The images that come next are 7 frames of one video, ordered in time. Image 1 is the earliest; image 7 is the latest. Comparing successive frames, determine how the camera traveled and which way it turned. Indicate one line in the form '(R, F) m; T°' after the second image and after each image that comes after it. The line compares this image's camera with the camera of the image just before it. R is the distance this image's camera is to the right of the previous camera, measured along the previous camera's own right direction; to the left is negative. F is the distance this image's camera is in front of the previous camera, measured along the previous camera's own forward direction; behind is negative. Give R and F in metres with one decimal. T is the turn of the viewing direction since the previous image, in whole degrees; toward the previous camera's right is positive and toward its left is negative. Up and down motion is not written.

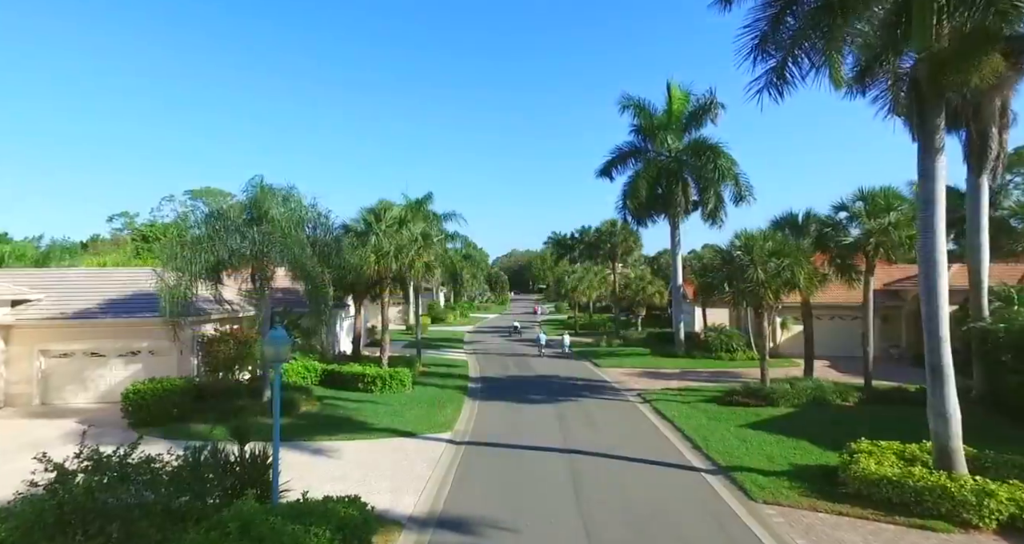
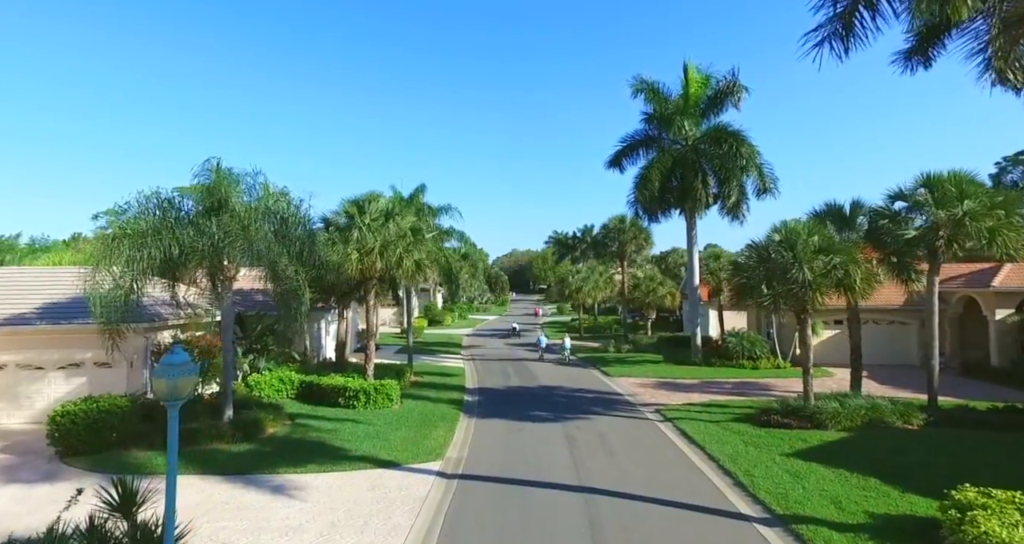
(0.0, +2.4) m; 0°
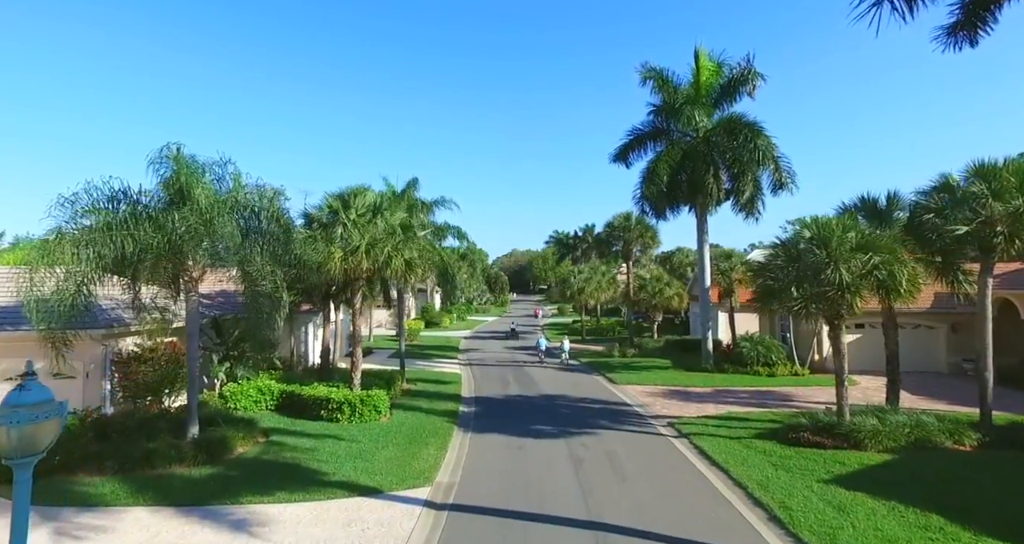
(0.0, +1.5) m; 0°
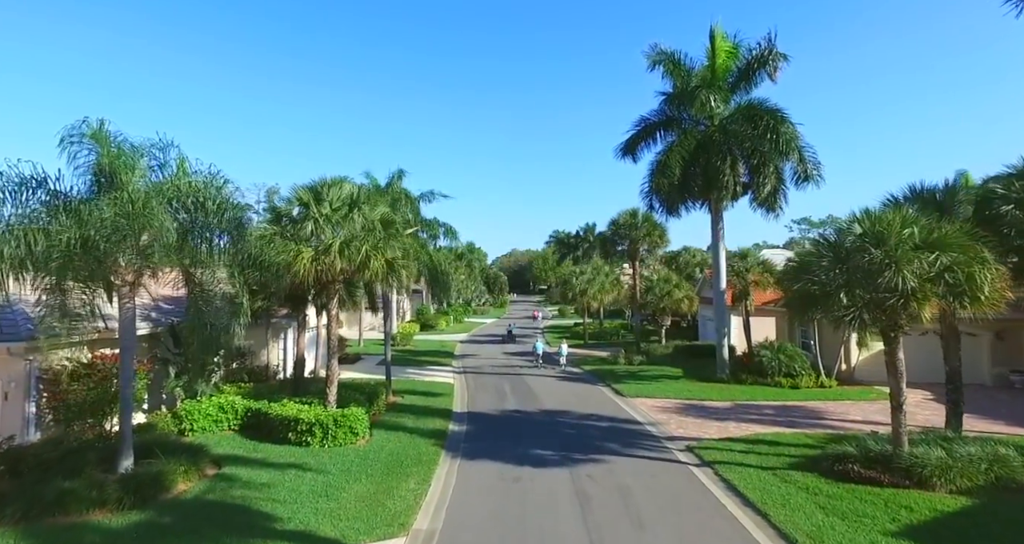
(+0.1, +2.1) m; 0°
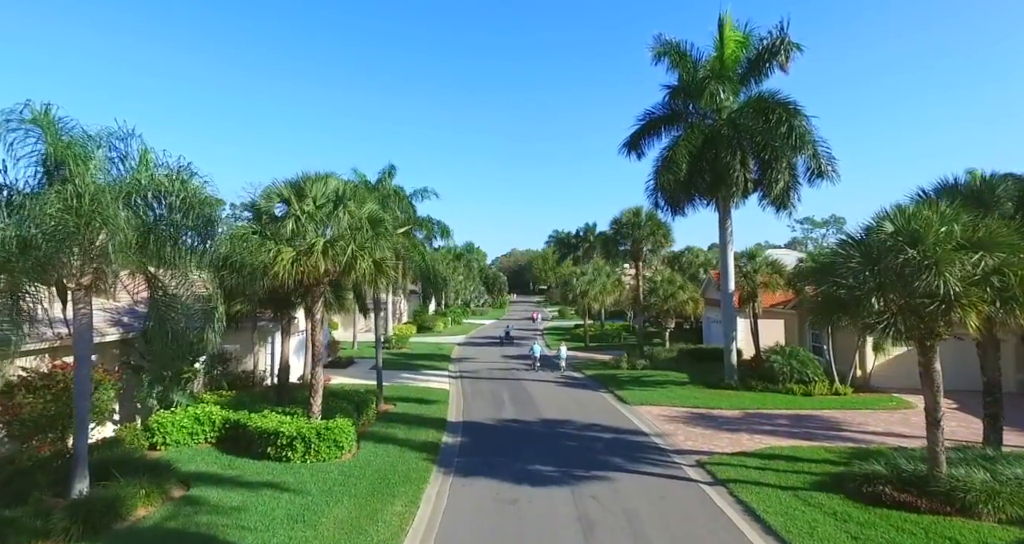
(+0.1, +1.0) m; 0°
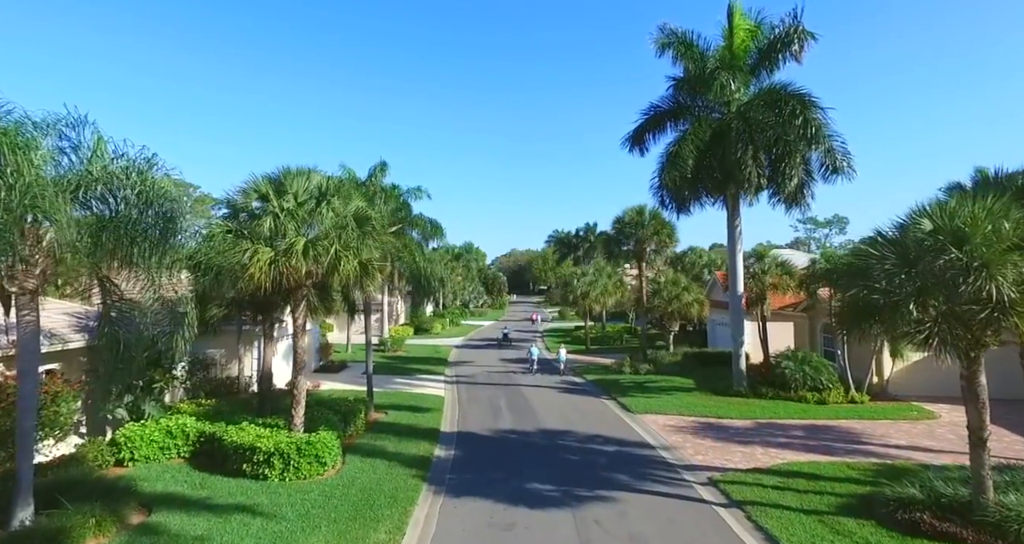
(+0.1, +1.0) m; 0°
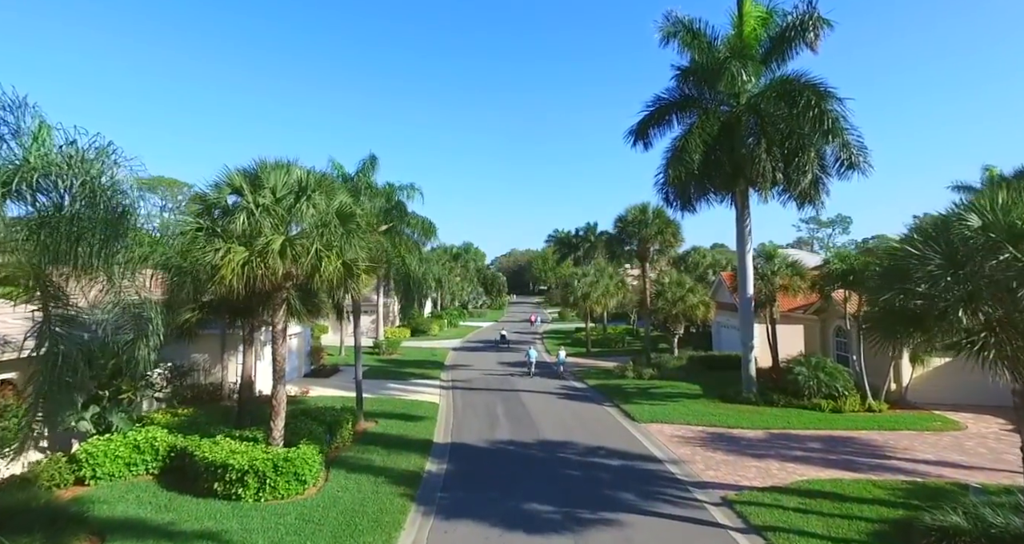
(+0.1, +1.0) m; 0°
